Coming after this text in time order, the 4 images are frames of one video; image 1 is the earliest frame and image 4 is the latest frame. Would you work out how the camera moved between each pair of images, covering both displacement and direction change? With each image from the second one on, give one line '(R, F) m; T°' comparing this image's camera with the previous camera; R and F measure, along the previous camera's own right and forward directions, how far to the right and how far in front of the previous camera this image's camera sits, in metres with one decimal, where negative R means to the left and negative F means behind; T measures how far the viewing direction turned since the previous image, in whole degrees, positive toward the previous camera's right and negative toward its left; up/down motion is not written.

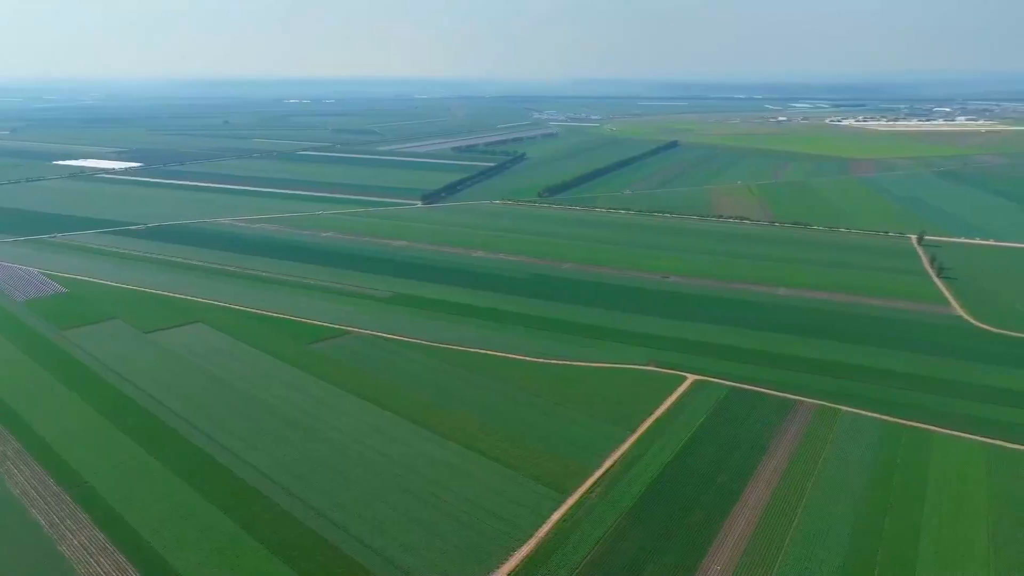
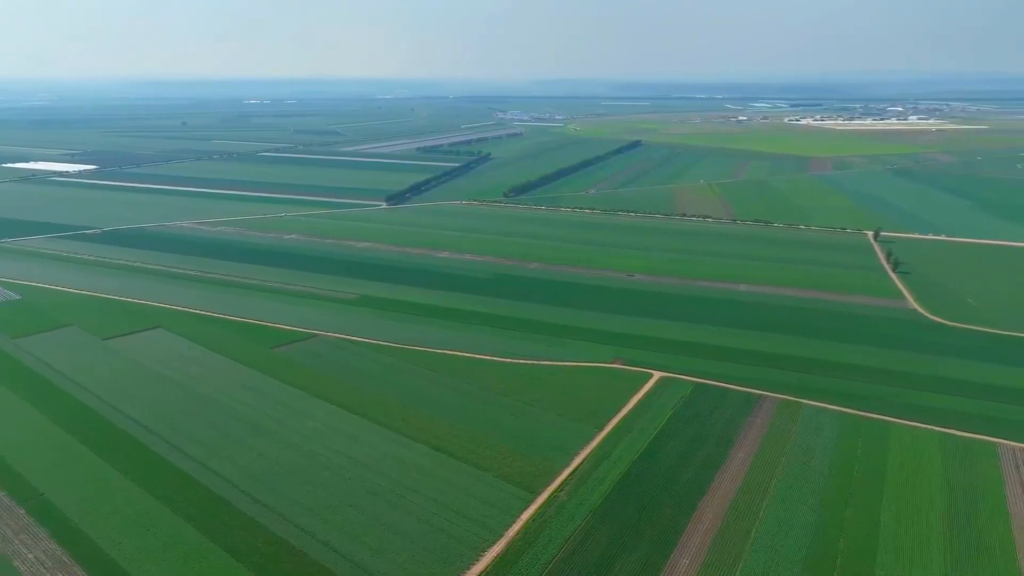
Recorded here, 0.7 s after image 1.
(0.0, 0.0) m; +3°
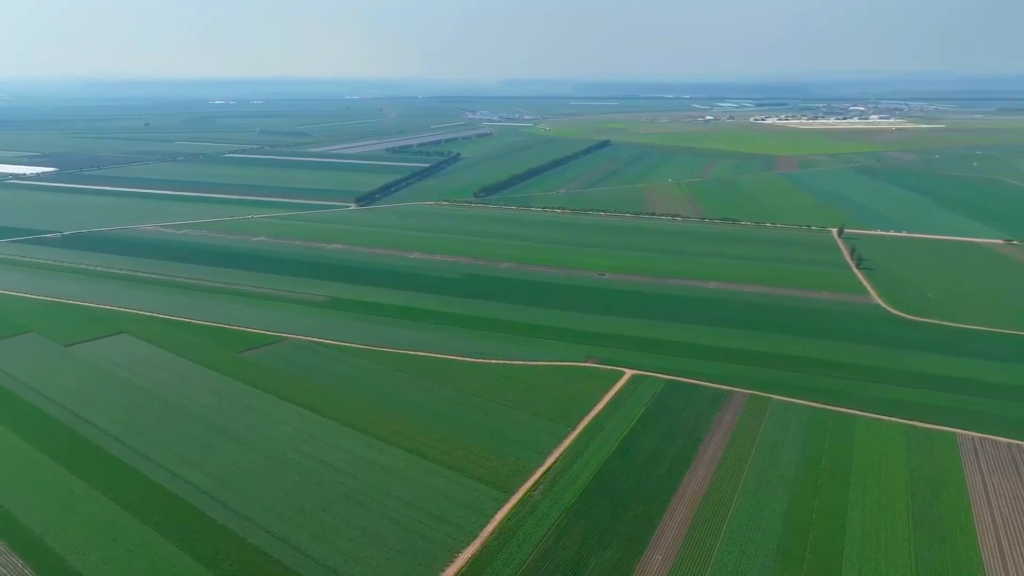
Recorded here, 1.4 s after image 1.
(0.0, 0.0) m; +2°
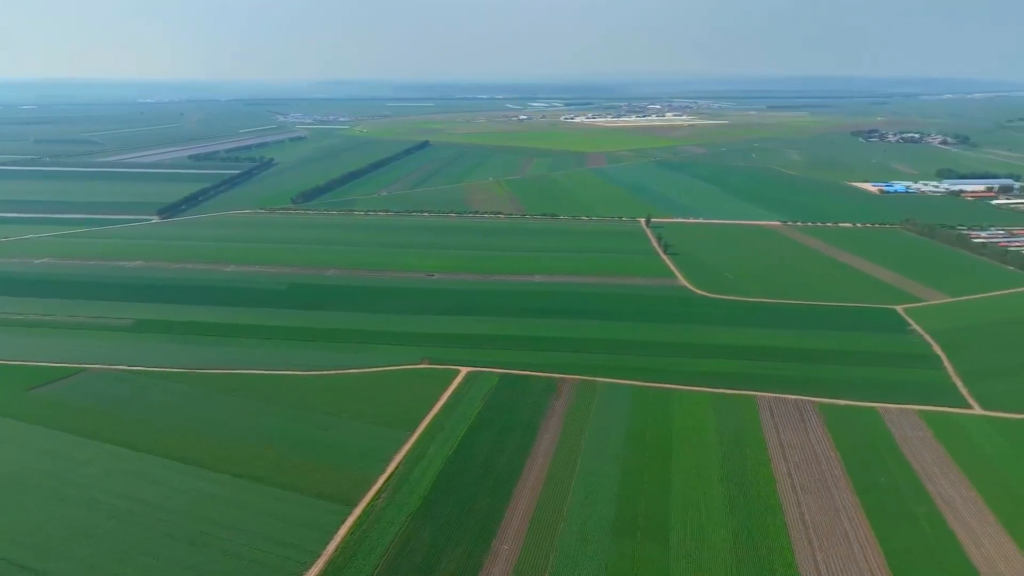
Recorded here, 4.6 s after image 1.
(-3.7, +0.6) m; +15°
